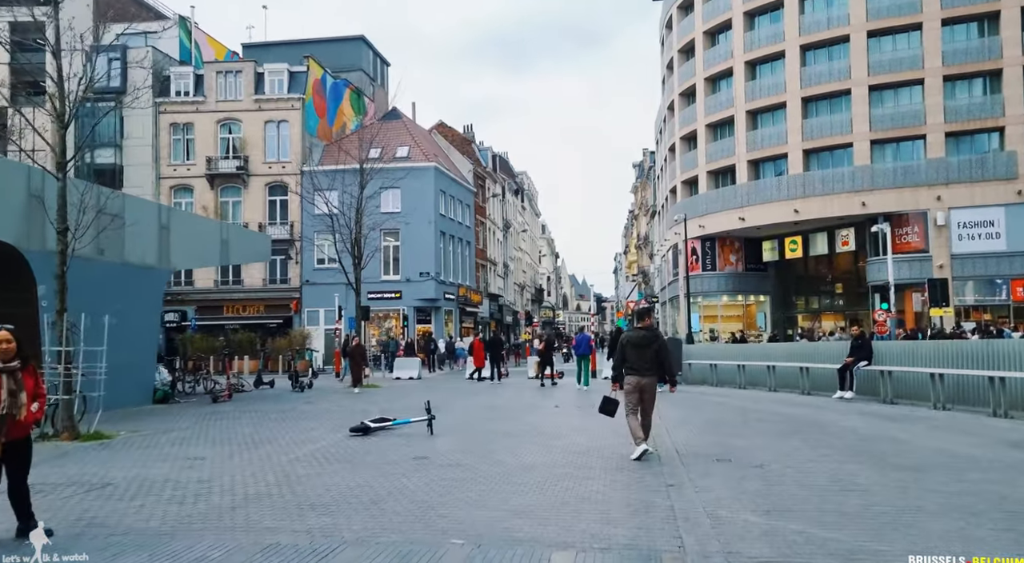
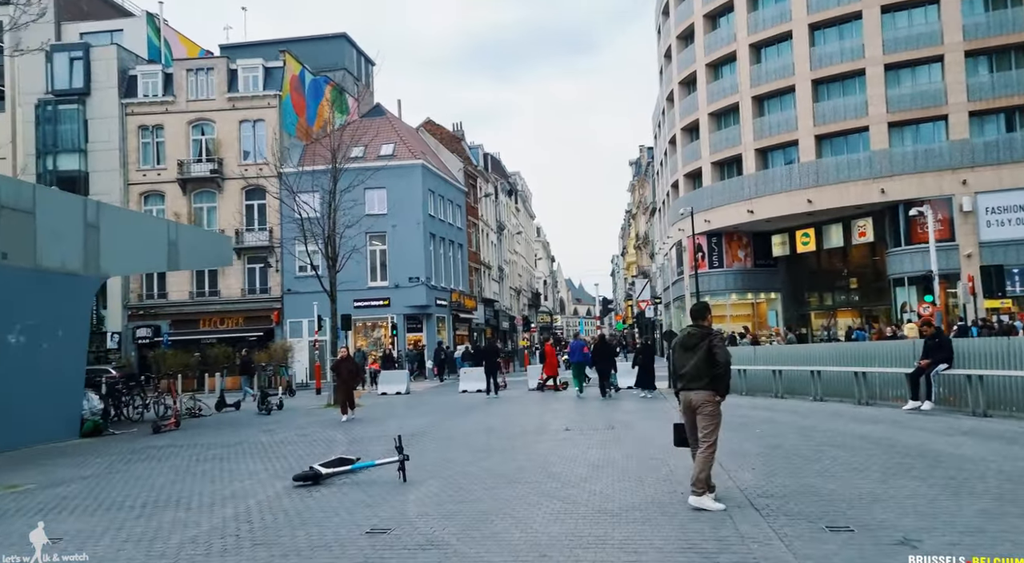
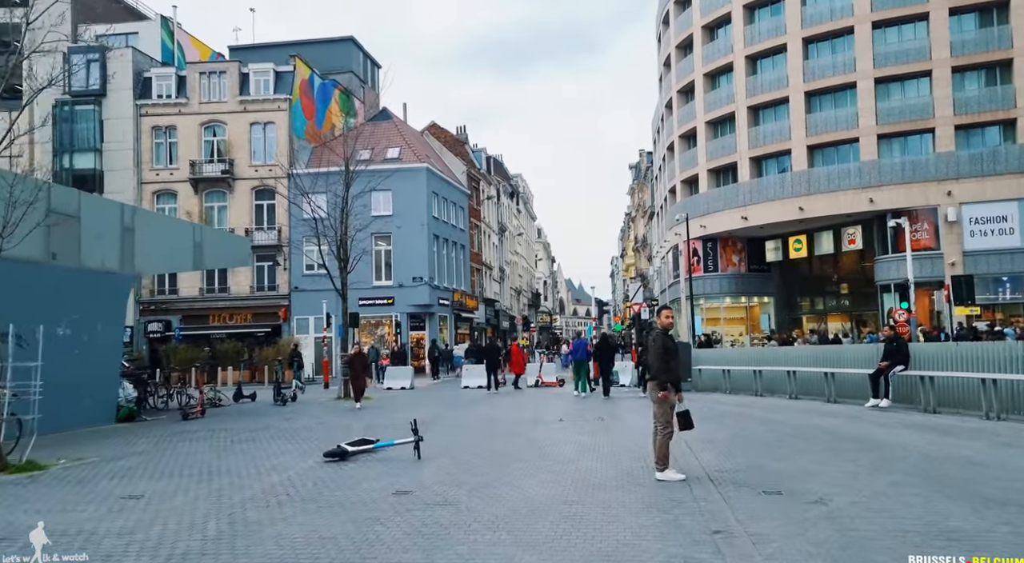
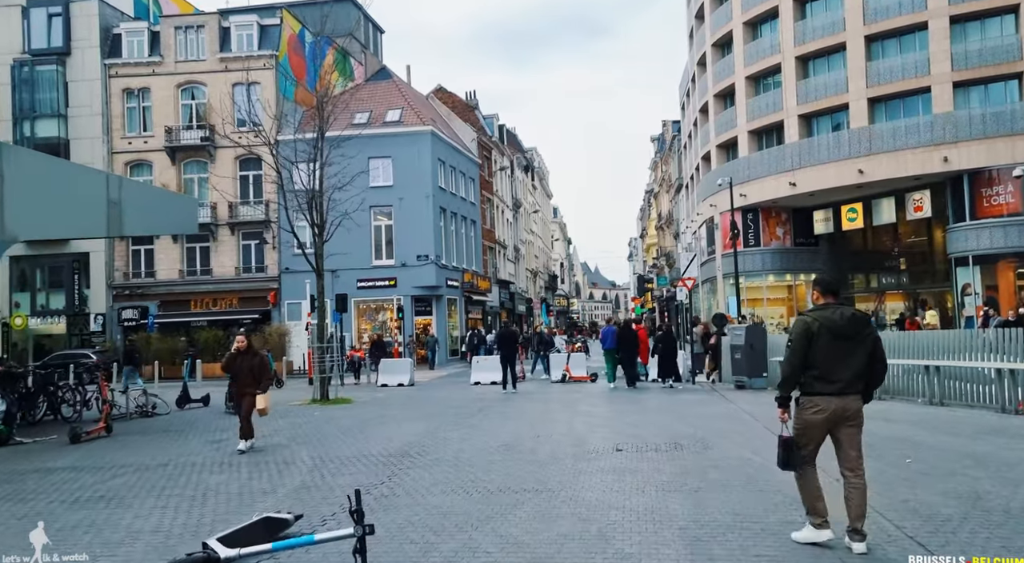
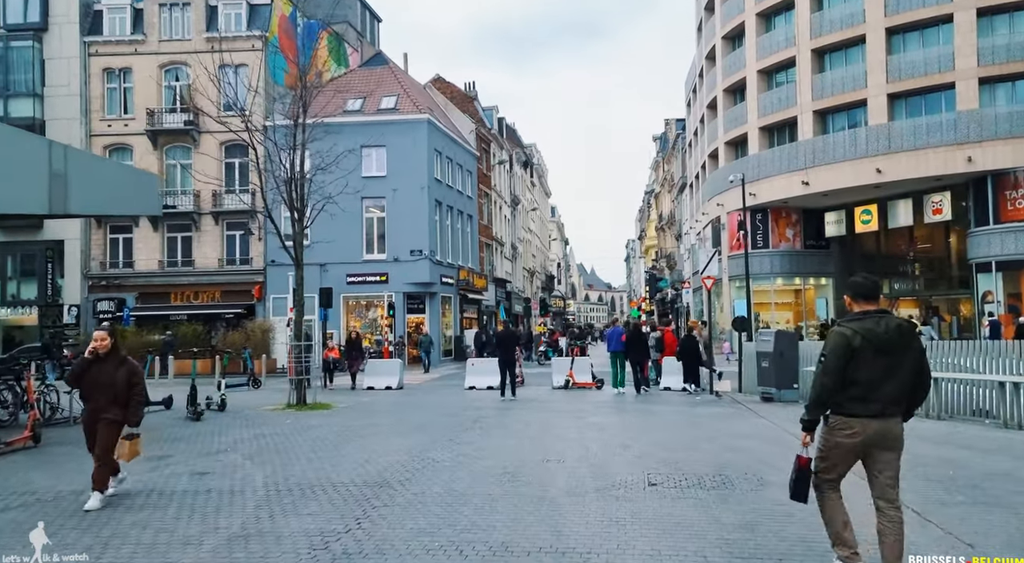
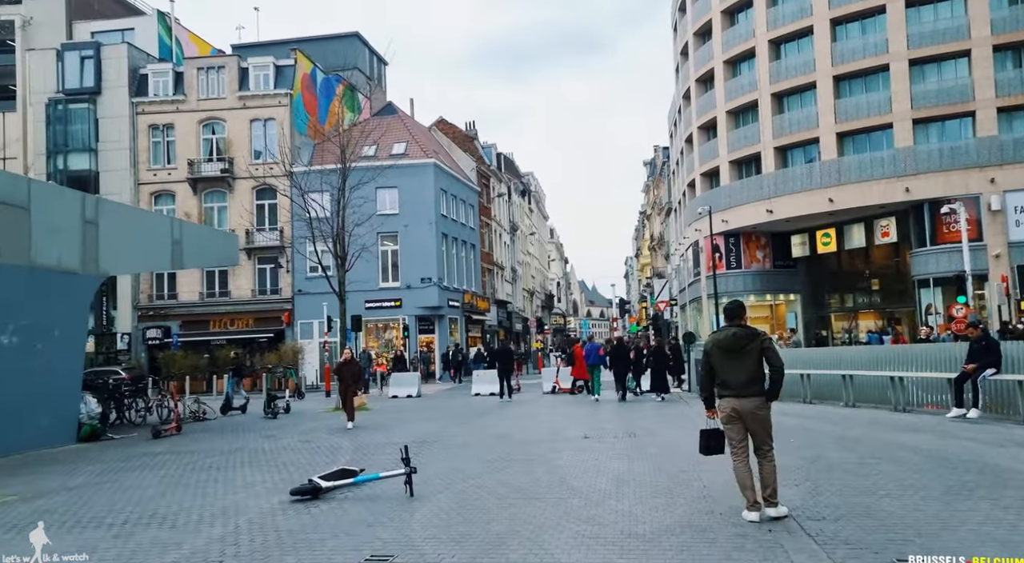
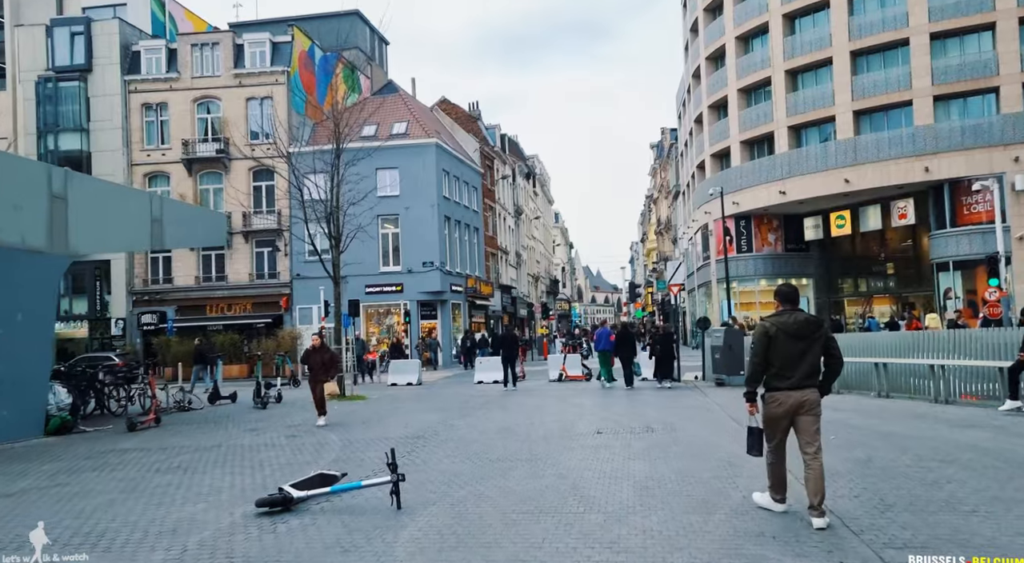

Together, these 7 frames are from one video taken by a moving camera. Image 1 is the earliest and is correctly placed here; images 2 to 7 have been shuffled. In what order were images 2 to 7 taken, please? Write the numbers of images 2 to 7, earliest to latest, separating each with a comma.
3, 2, 6, 7, 4, 5
